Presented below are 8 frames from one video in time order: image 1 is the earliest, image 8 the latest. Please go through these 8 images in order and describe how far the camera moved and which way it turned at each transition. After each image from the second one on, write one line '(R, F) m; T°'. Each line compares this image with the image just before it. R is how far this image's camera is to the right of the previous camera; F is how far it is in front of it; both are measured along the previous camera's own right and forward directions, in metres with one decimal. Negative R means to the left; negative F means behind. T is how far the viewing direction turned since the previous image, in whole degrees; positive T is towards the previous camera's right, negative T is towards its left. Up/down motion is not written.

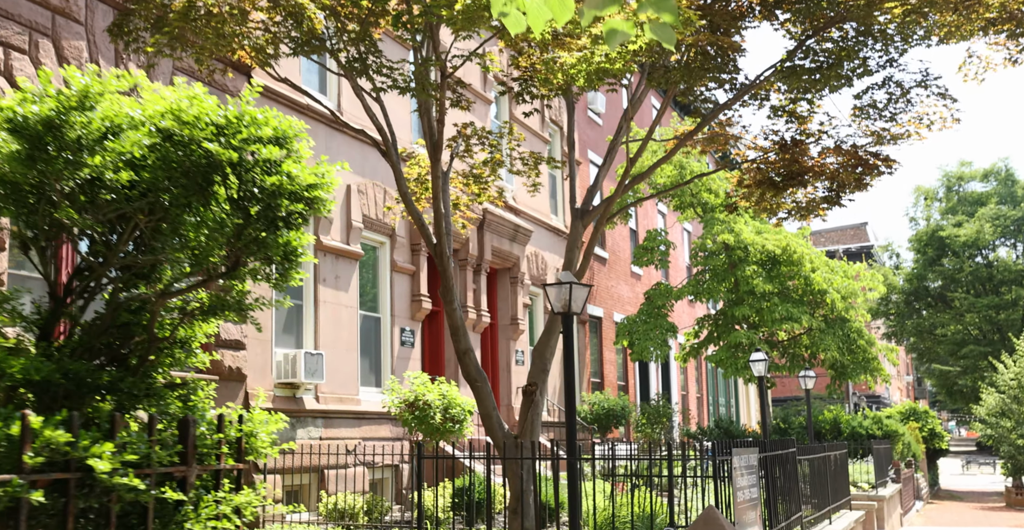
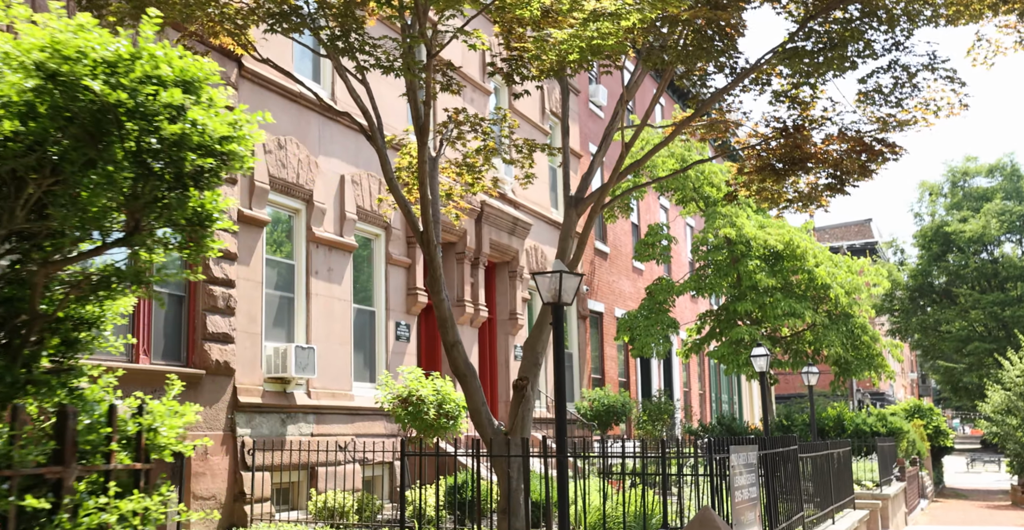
(+0.1, +0.4) m; 0°
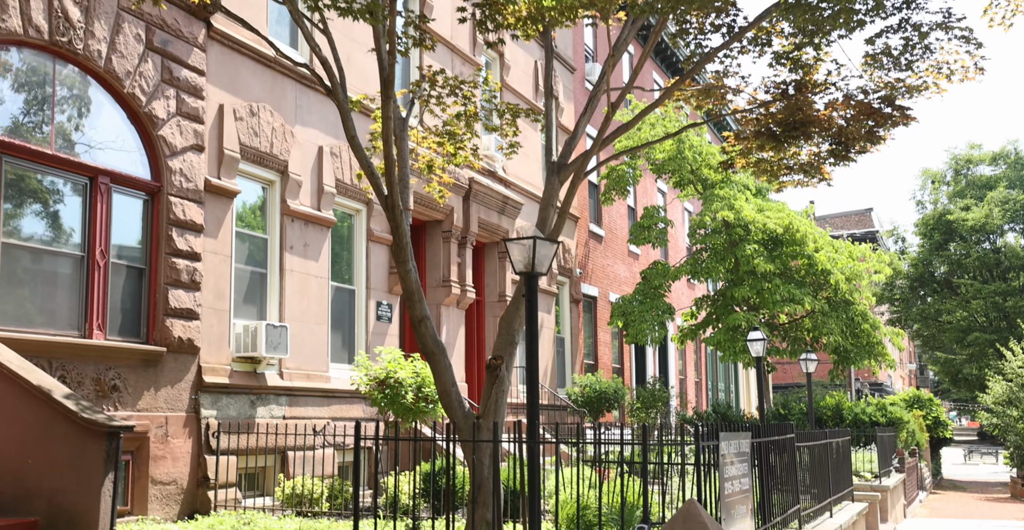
(+0.2, +0.8) m; 0°
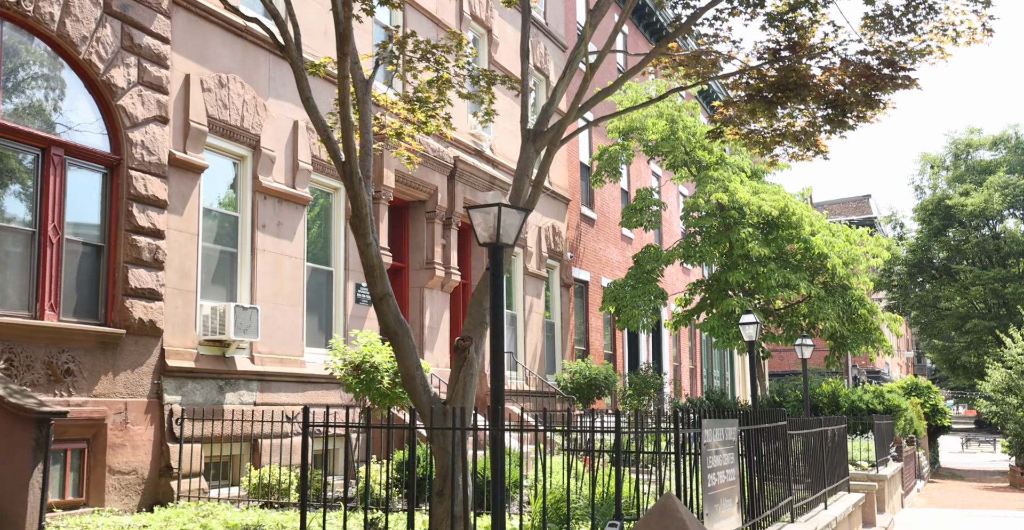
(+0.2, +0.6) m; 0°
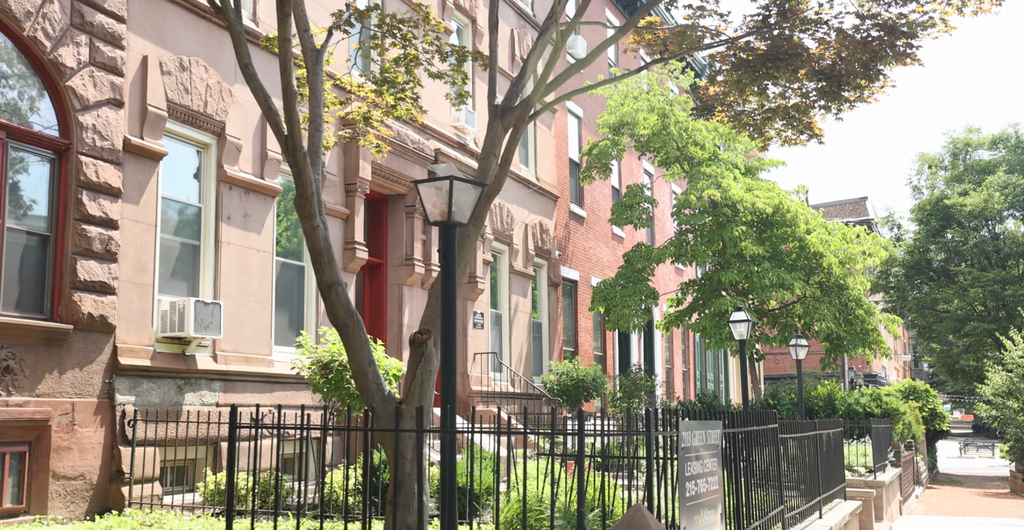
(+0.2, +0.7) m; 0°
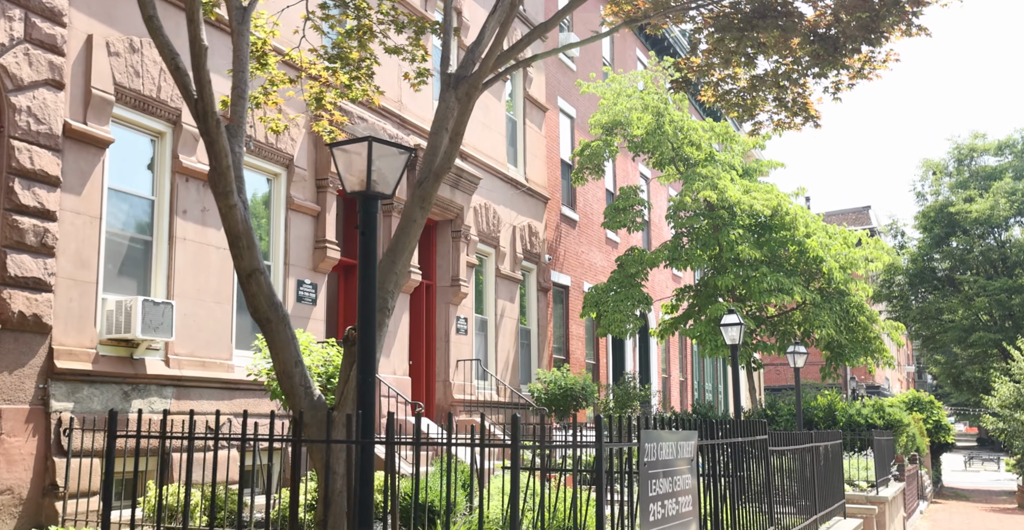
(+0.3, +0.9) m; 0°
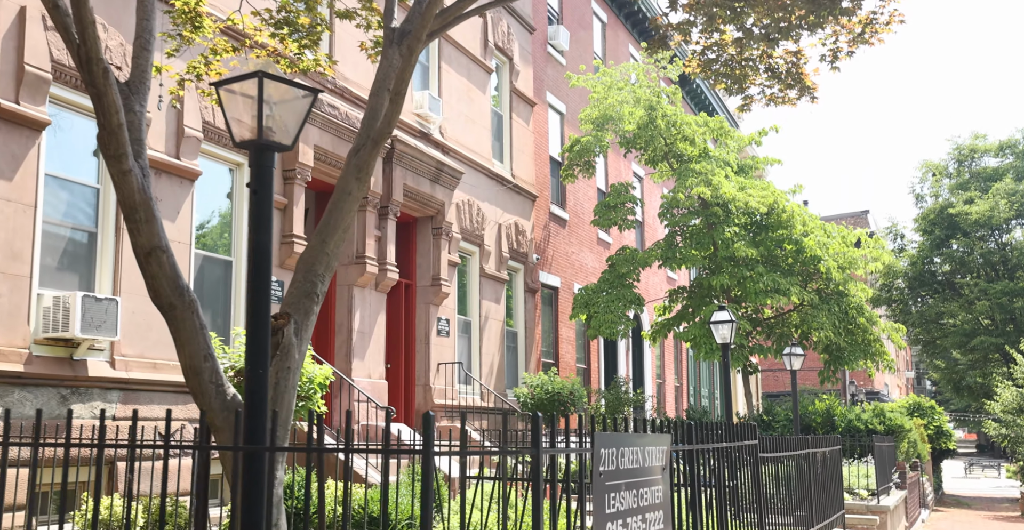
(+0.3, +0.9) m; 0°
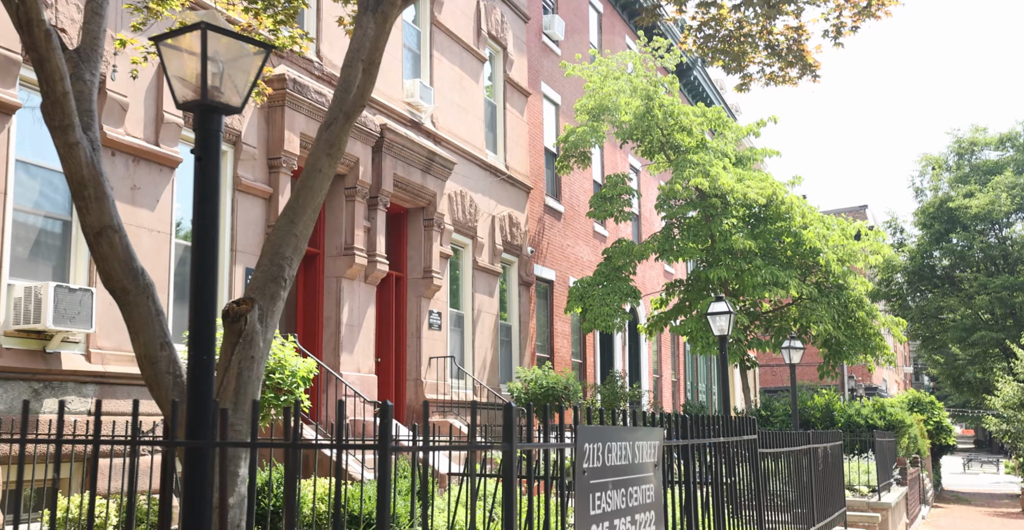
(+0.1, +0.4) m; 0°
